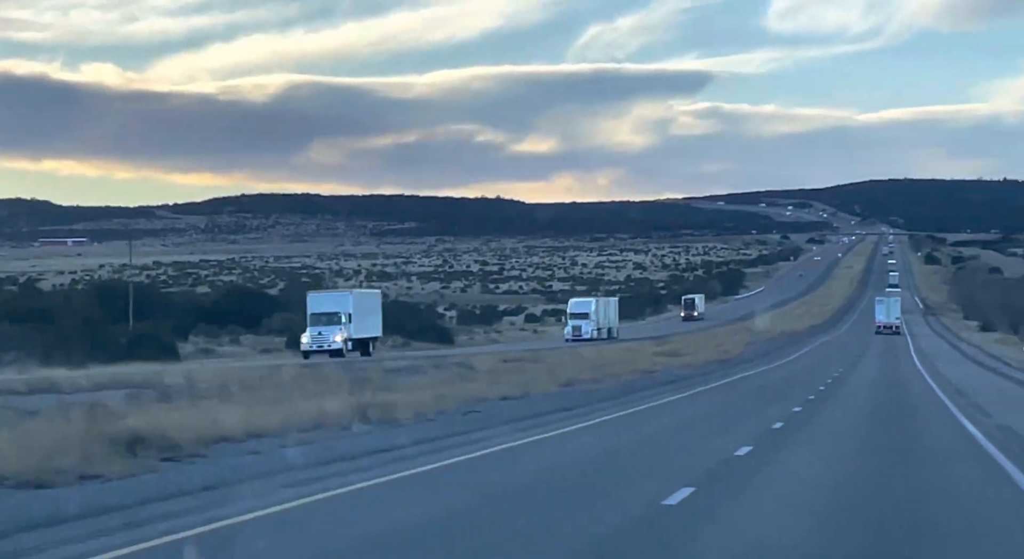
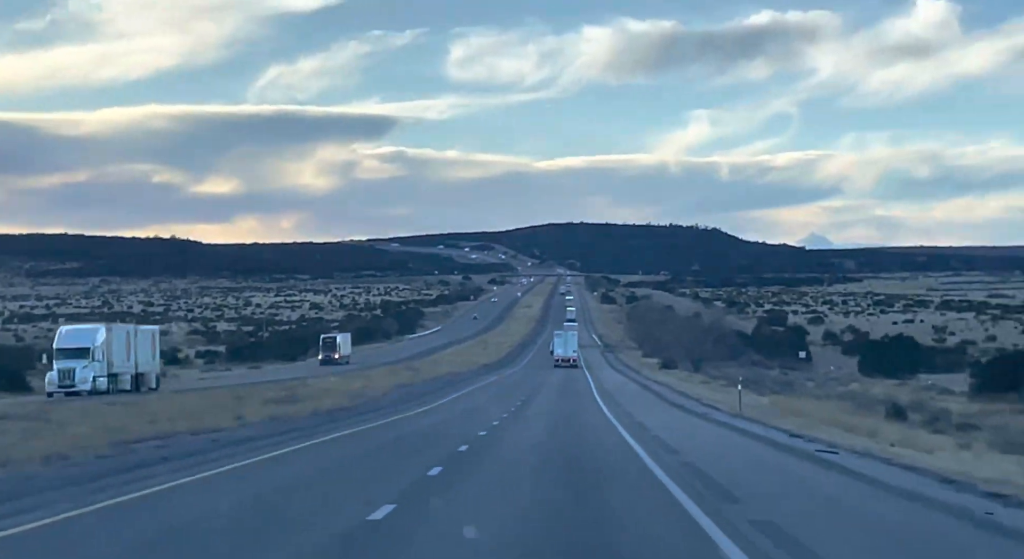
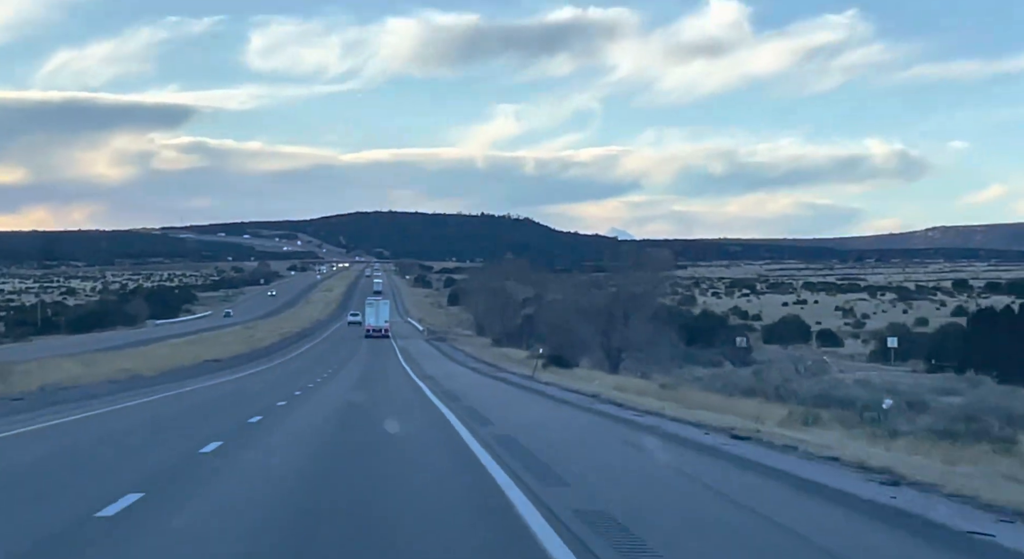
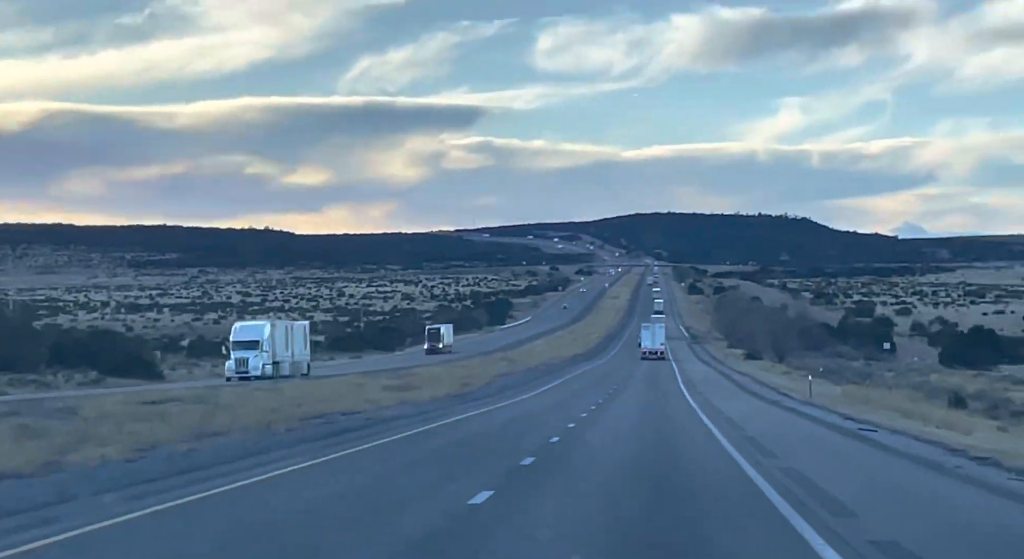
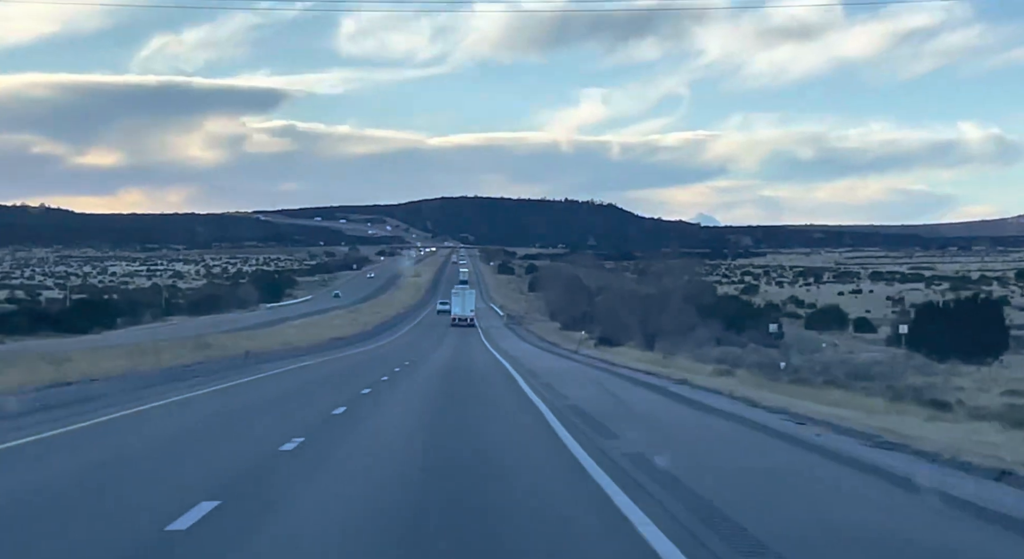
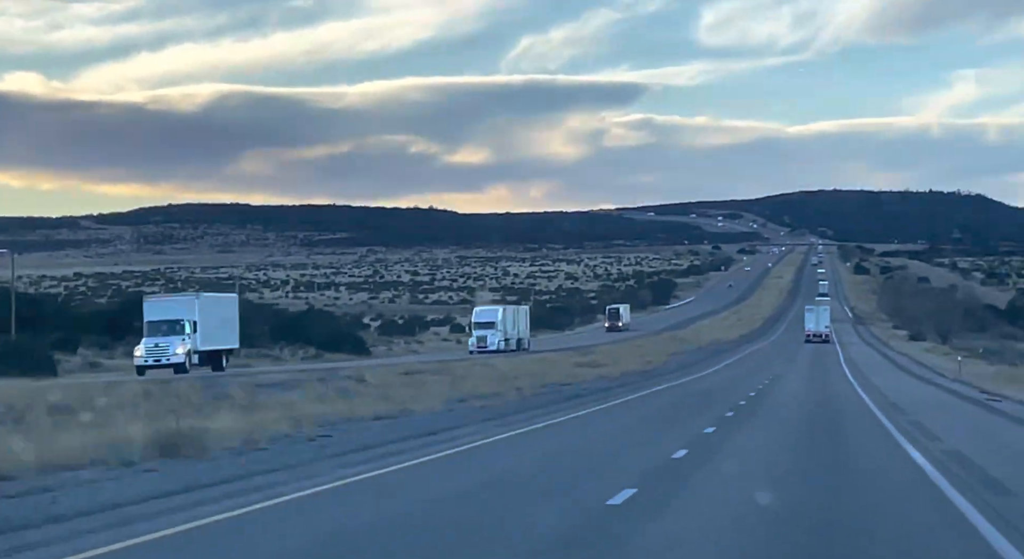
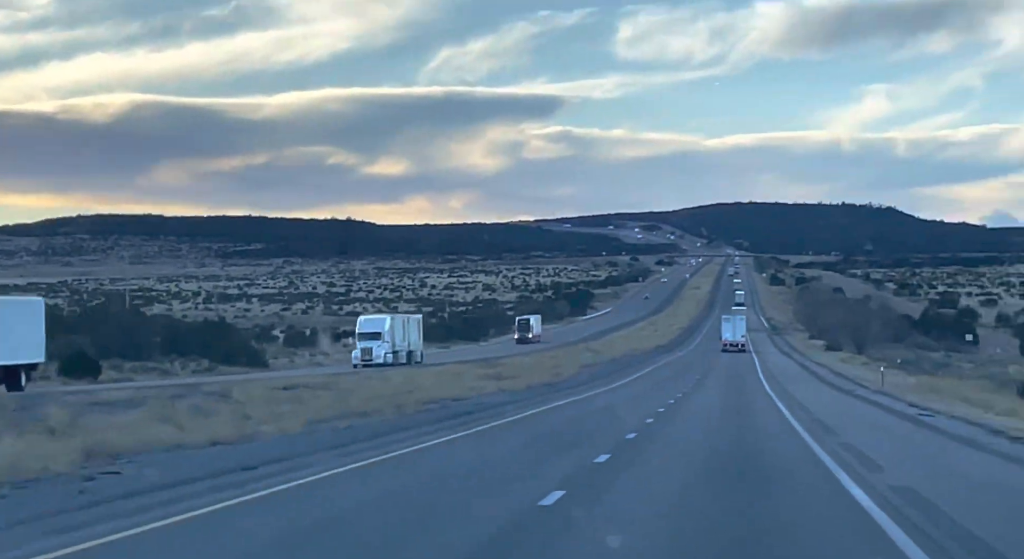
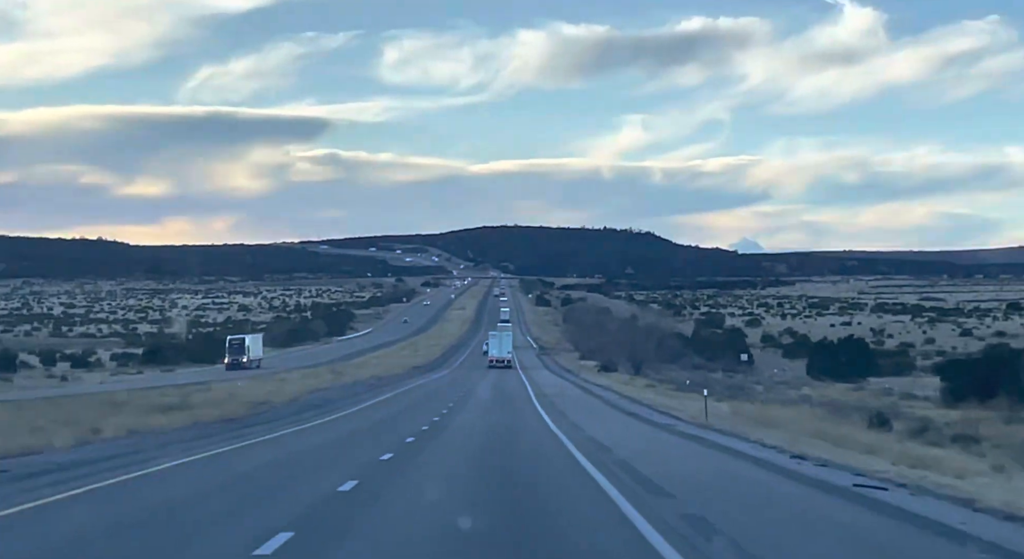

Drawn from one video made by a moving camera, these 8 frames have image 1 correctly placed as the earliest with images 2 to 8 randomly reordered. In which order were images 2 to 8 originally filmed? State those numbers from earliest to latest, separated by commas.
6, 7, 4, 2, 8, 5, 3
